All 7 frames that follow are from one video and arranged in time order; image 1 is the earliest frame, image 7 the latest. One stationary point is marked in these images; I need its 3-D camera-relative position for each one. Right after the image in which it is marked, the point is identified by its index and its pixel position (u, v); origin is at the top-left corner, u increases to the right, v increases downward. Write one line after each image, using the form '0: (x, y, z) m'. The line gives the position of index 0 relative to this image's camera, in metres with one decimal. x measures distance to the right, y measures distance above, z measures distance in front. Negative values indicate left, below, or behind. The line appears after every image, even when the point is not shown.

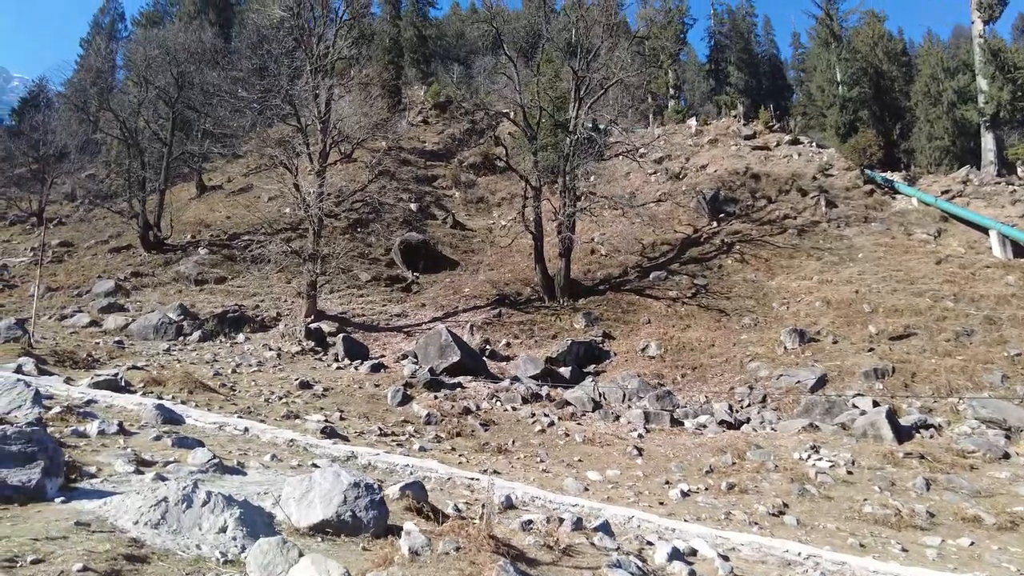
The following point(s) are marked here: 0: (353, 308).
0: (-4.5, -0.6, +18.6) m
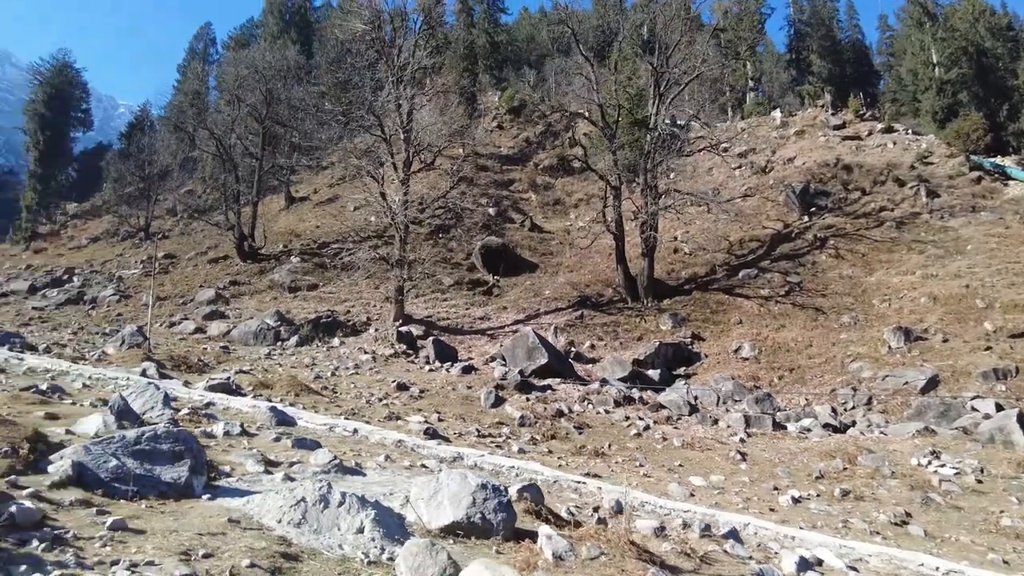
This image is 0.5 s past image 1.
0: (-2.1, -0.7, +18.9) m
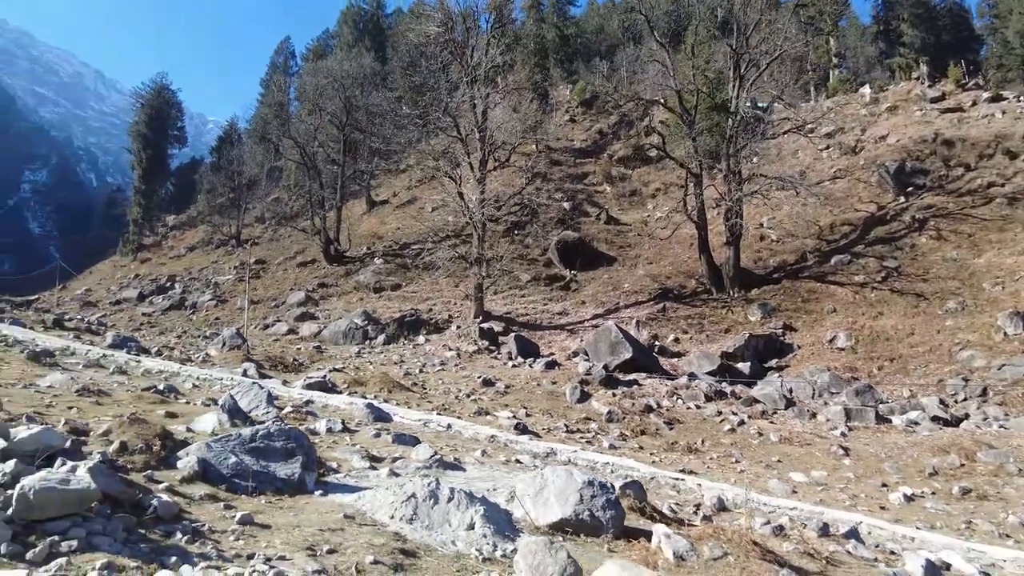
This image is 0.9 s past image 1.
0: (+0.1, -0.6, +18.9) m
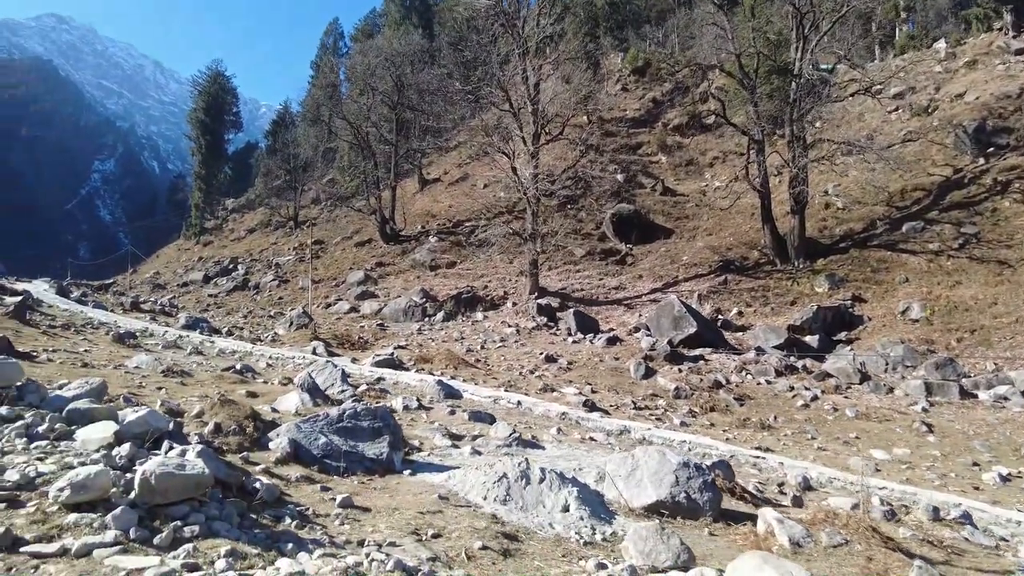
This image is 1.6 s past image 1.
0: (+1.7, +0.1, +18.8) m
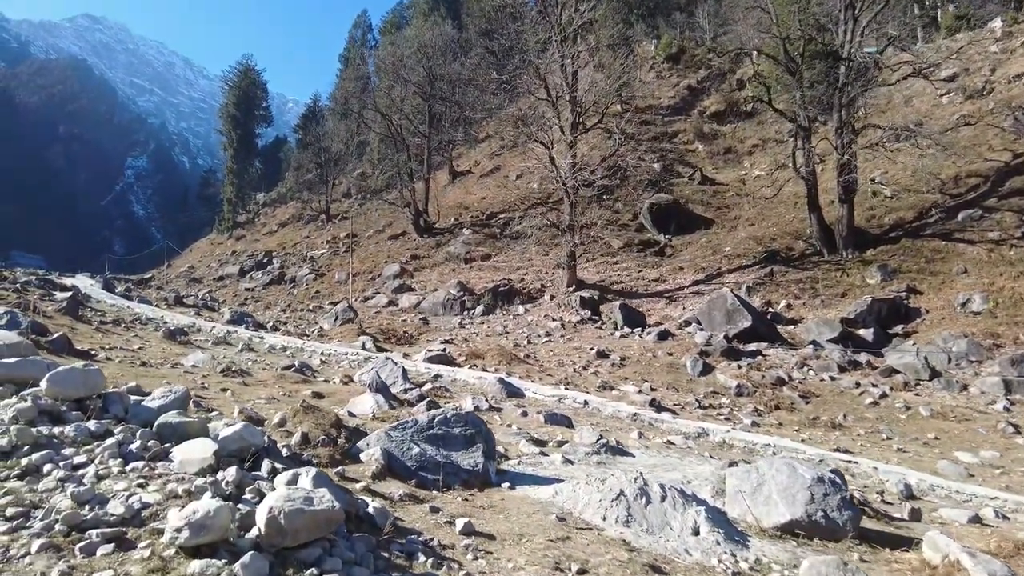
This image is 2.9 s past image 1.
0: (+2.7, +0.3, +18.4) m
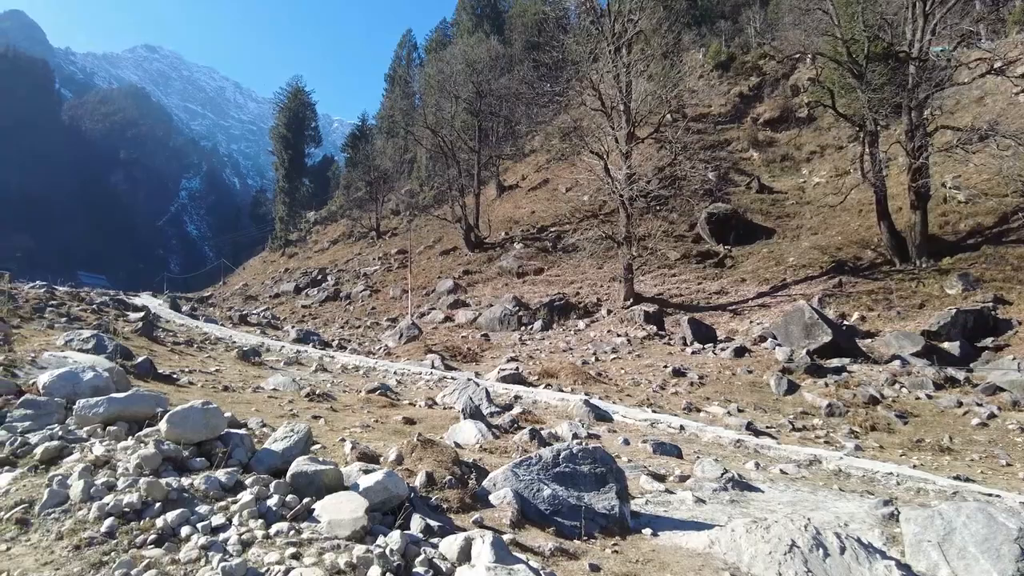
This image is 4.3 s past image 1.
0: (+4.3, 0.0, +17.8) m
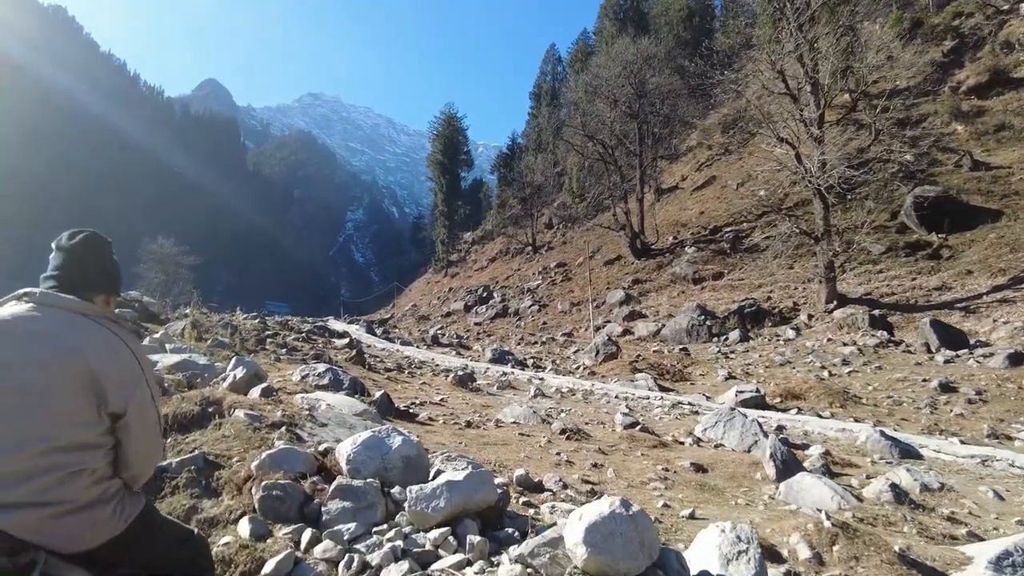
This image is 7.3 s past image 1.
0: (+8.7, 0.0, +15.6) m
